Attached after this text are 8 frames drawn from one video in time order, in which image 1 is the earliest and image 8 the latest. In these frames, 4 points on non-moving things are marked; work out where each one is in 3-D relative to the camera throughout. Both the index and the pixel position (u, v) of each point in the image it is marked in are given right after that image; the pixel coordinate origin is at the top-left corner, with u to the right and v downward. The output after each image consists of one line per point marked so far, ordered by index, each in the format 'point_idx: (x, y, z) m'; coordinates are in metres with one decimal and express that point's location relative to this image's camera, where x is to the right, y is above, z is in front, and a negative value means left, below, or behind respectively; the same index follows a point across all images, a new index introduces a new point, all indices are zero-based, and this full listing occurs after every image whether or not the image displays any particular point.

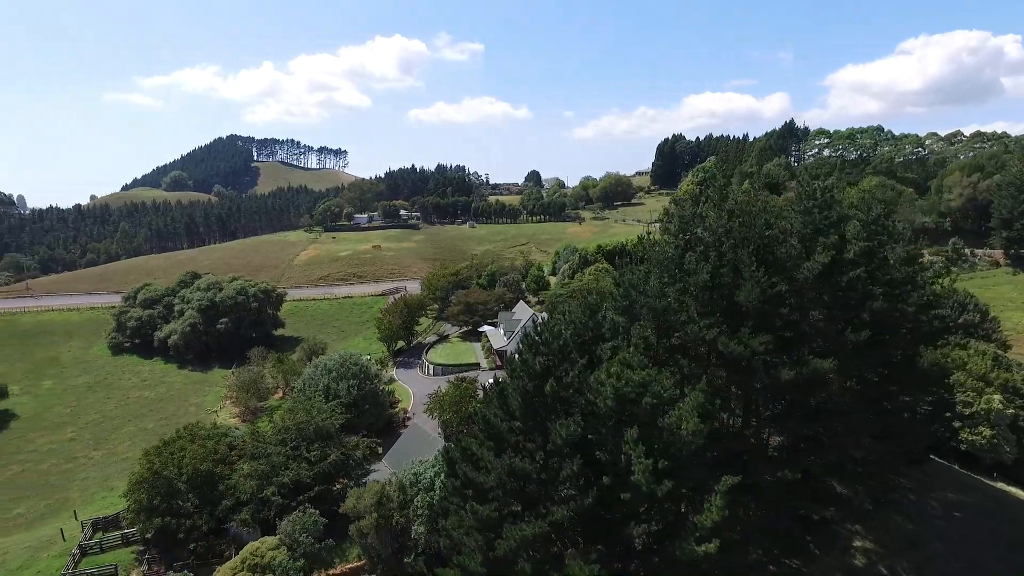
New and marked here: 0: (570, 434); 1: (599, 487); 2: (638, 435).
0: (+1.7, -4.1, +18.2) m
1: (+2.4, -5.7, +18.5) m
2: (+3.7, -4.3, +18.9) m
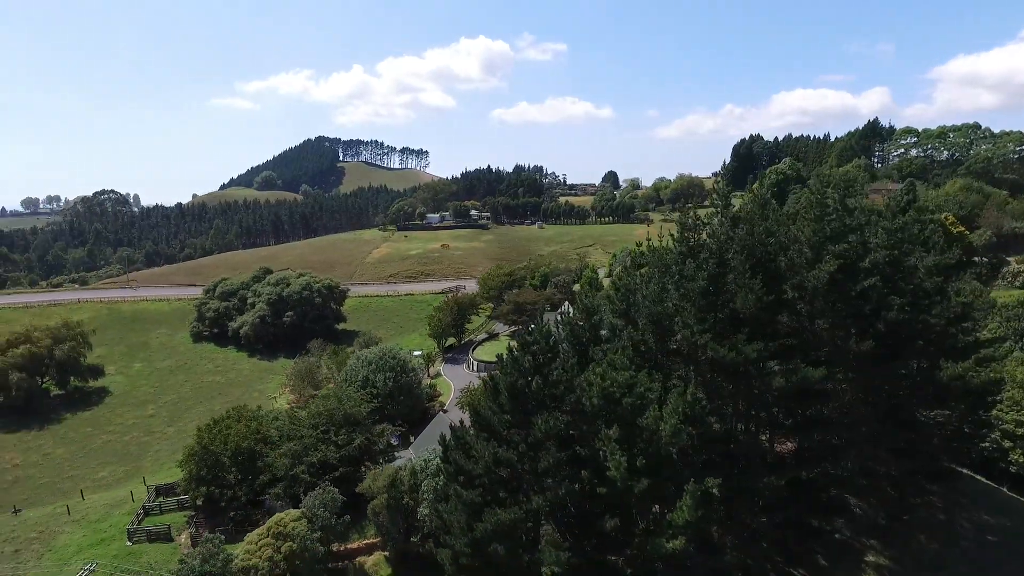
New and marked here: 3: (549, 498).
0: (+1.2, -4.2, +19.4) m
1: (+2.0, -5.9, +19.7) m
2: (+3.3, -4.5, +19.8) m
3: (+1.1, -6.2, +19.1) m
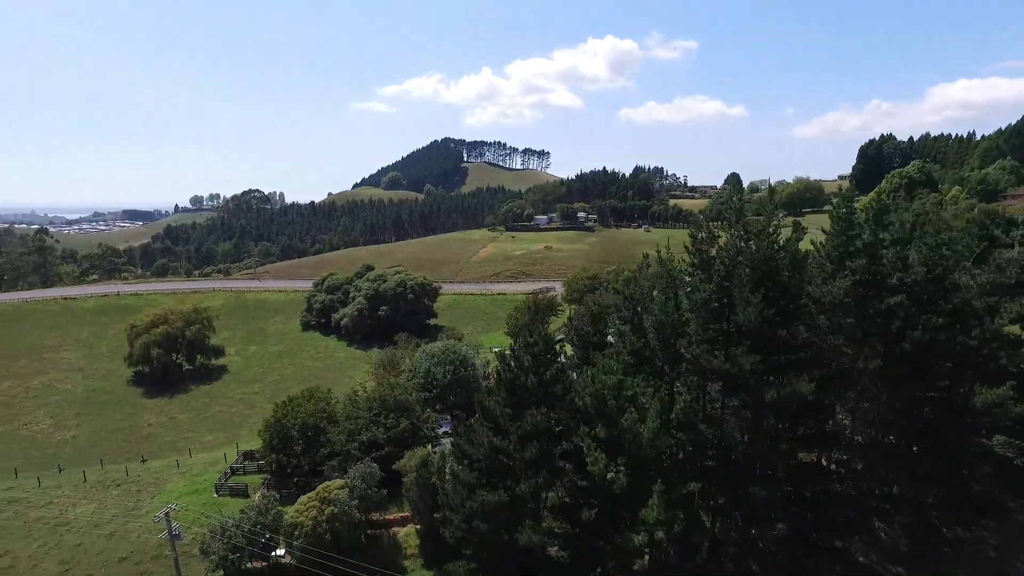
0: (+0.9, -4.4, +21.3) m
1: (+1.6, -6.1, +21.5) m
2: (+3.0, -4.8, +21.4) m
3: (+0.7, -6.4, +21.1) m
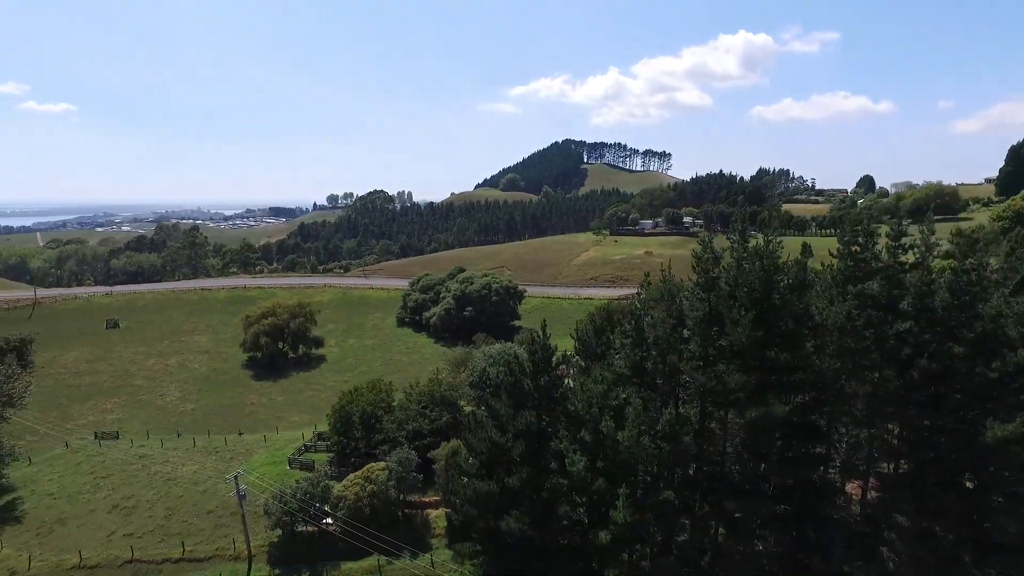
0: (+0.6, -4.9, +23.7) m
1: (+1.3, -6.7, +23.7) m
2: (+2.7, -5.4, +23.3) m
3: (+0.3, -6.9, +23.4) m
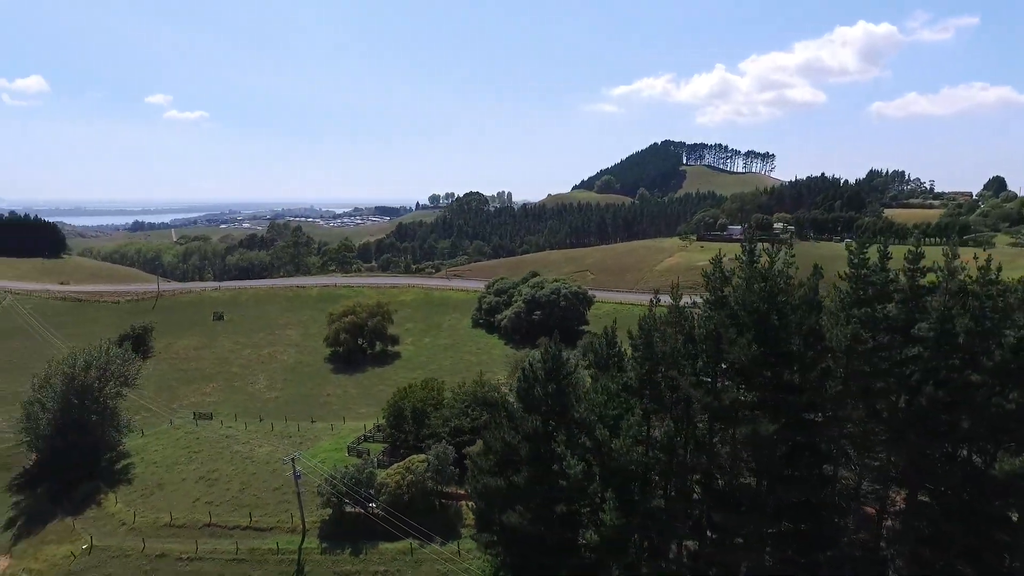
0: (+0.9, -5.5, +25.7) m
1: (+1.5, -7.2, +25.6) m
2: (+2.9, -6.0, +25.0) m
3: (+0.5, -7.4, +25.5) m
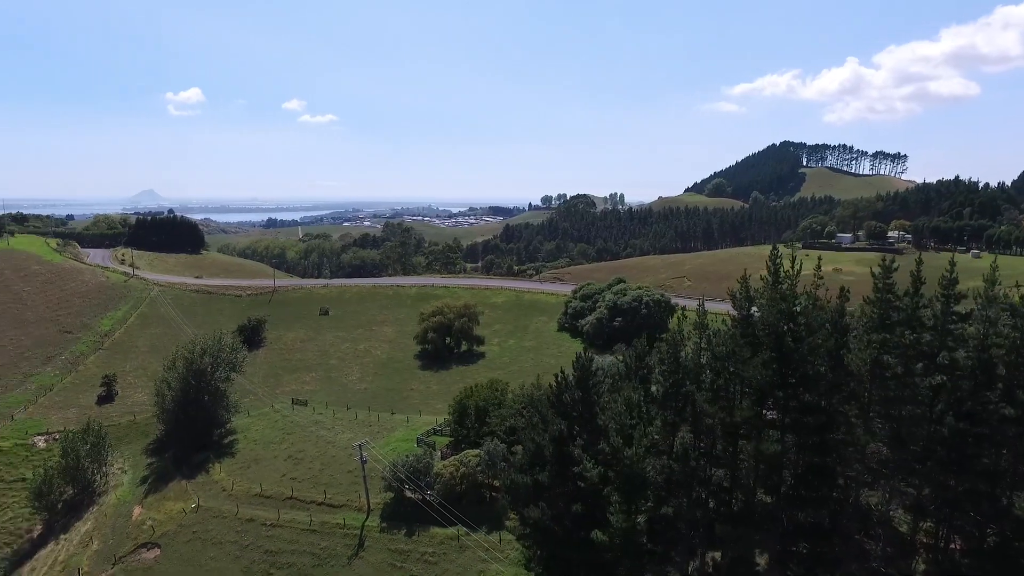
0: (+1.9, -6.1, +27.7) m
1: (+2.5, -7.9, +27.5) m
2: (+3.8, -6.6, +26.7) m
3: (+1.5, -8.0, +27.6) m
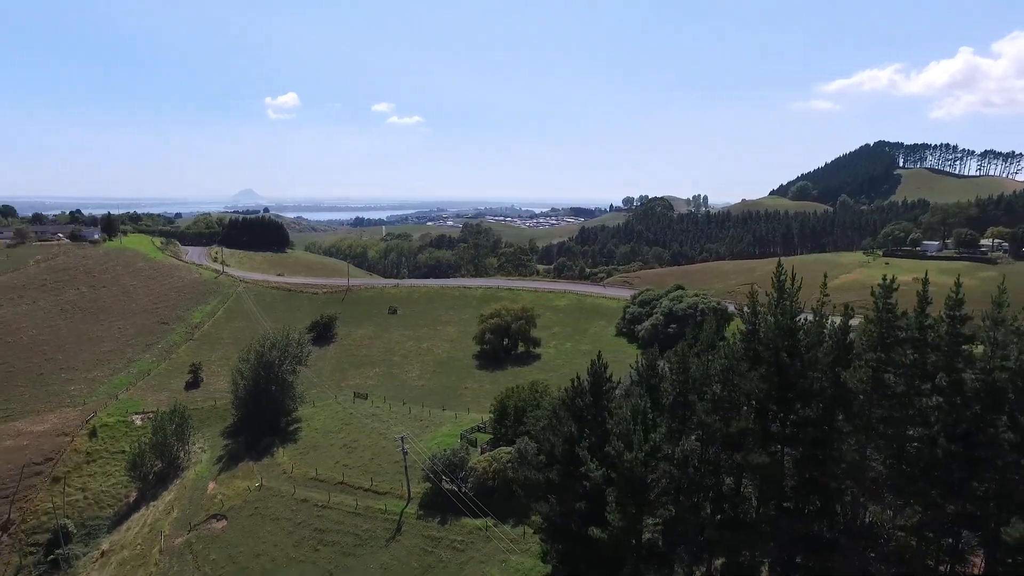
0: (+2.5, -6.6, +29.6) m
1: (+3.1, -8.4, +29.3) m
2: (+4.2, -7.2, +28.3) m
3: (+2.0, -8.5, +29.5) m
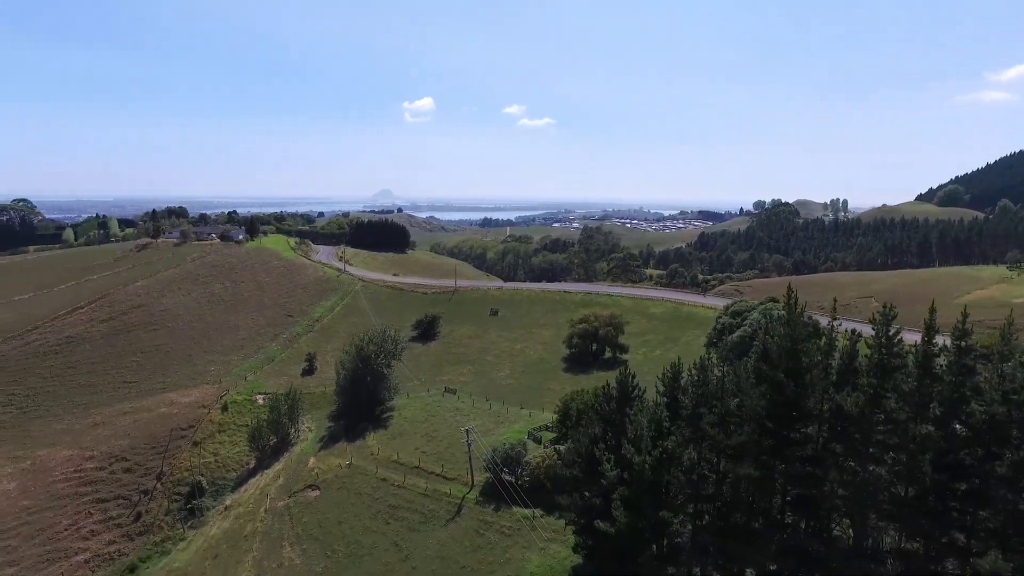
0: (+3.9, -7.4, +32.5) m
1: (+4.3, -9.2, +32.1) m
2: (+5.3, -8.0, +31.0) m
3: (+3.4, -9.3, +32.6) m
